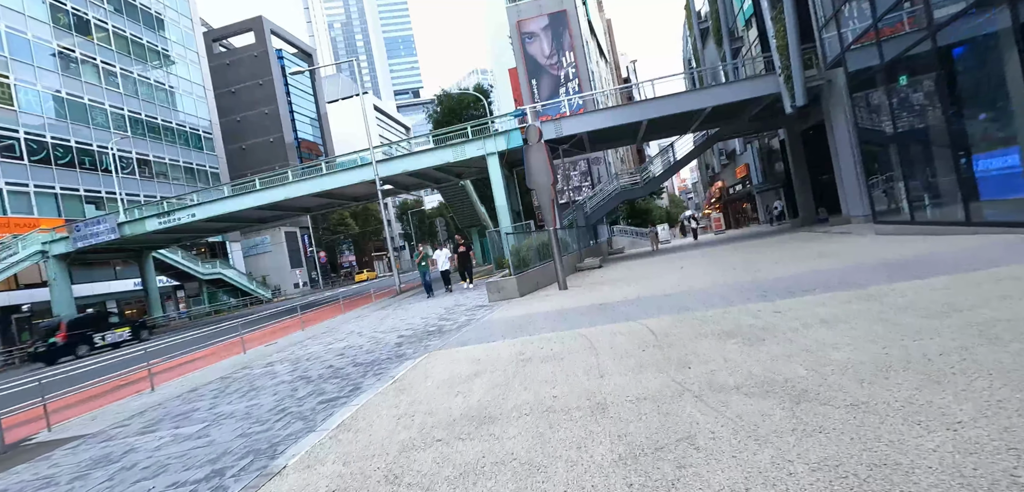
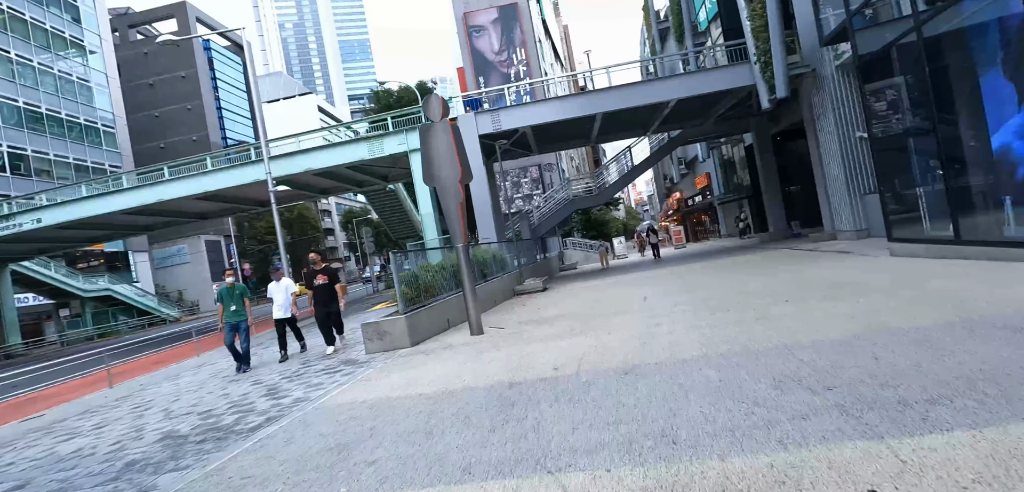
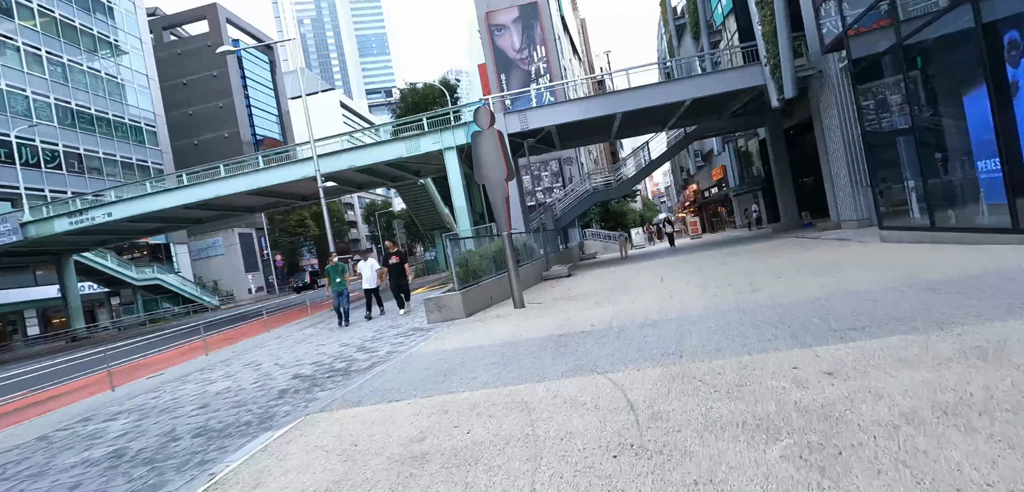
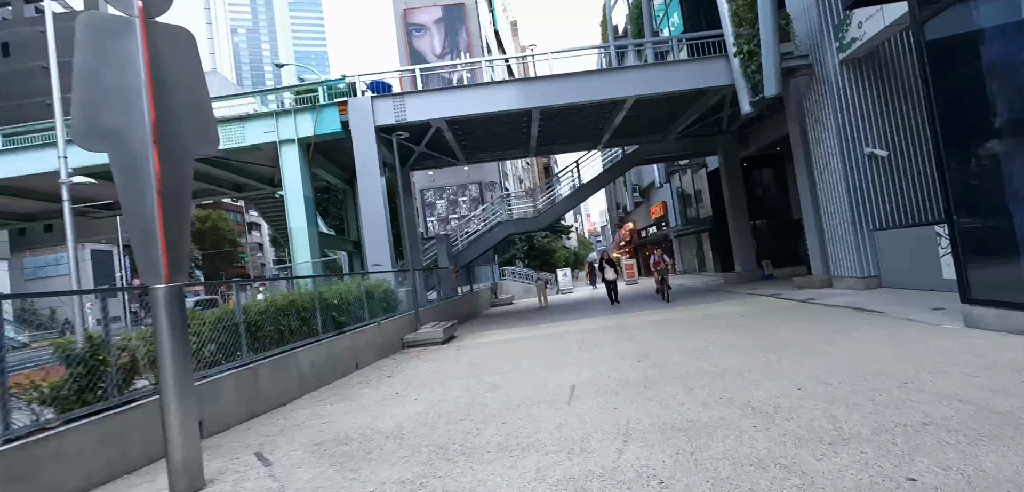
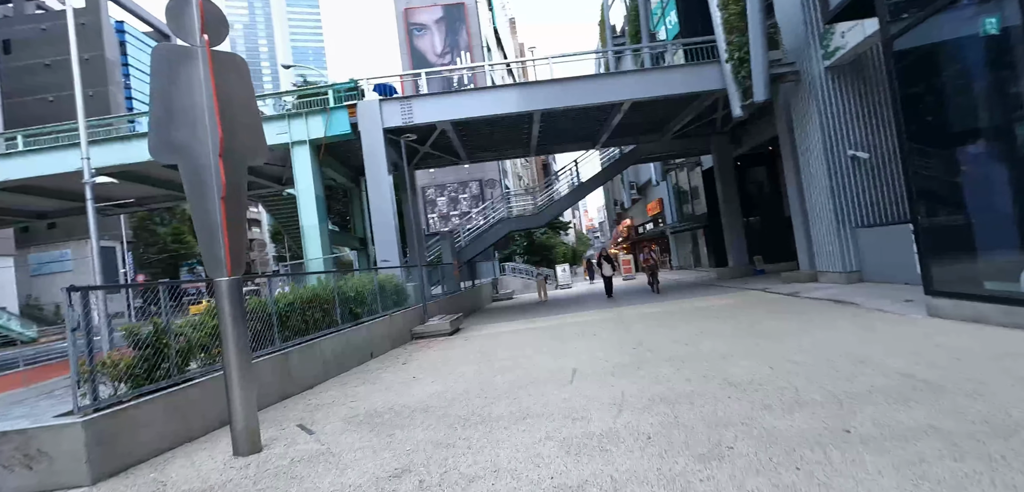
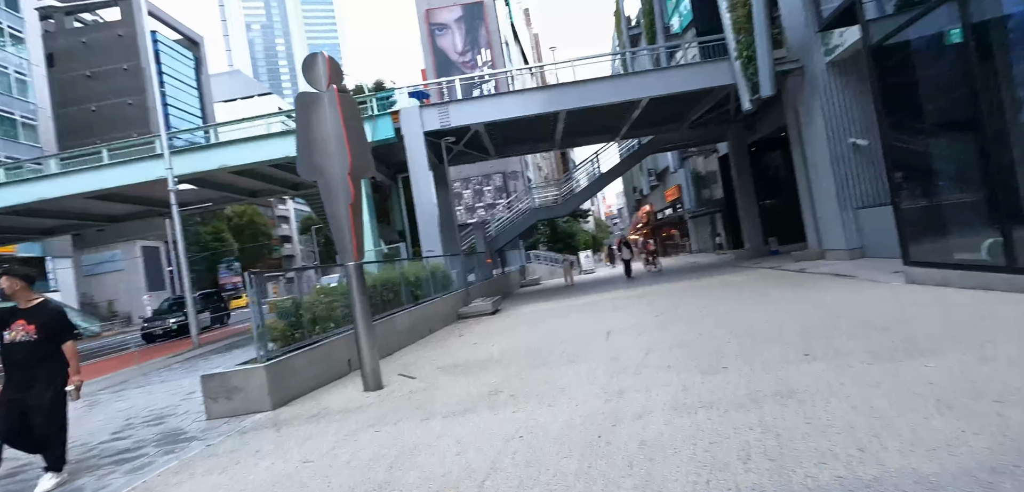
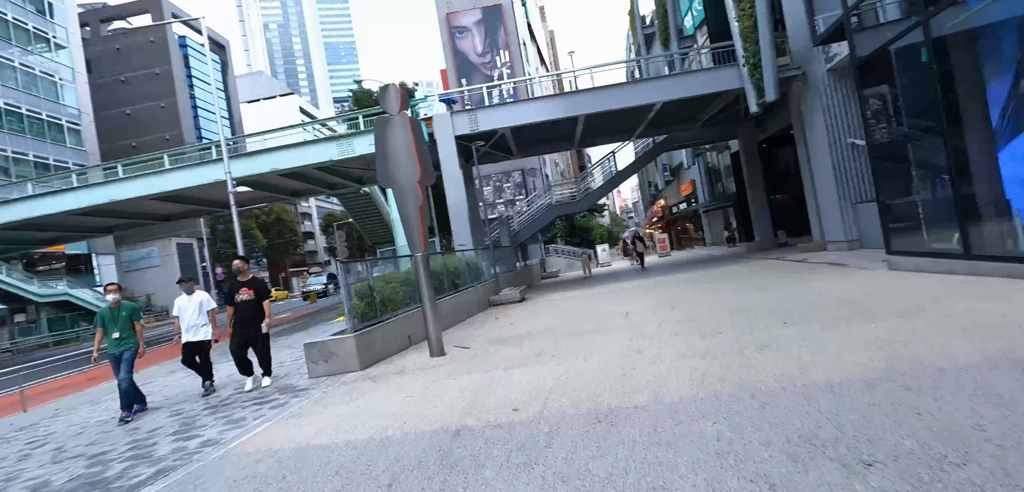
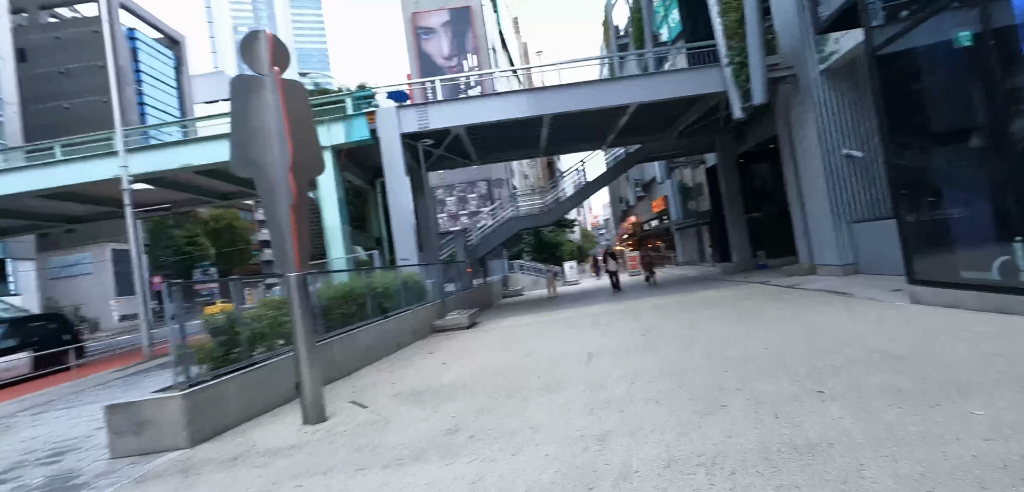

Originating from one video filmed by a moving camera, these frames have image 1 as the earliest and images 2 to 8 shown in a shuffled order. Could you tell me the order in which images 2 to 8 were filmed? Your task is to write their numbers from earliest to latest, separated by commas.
3, 2, 7, 6, 8, 5, 4
